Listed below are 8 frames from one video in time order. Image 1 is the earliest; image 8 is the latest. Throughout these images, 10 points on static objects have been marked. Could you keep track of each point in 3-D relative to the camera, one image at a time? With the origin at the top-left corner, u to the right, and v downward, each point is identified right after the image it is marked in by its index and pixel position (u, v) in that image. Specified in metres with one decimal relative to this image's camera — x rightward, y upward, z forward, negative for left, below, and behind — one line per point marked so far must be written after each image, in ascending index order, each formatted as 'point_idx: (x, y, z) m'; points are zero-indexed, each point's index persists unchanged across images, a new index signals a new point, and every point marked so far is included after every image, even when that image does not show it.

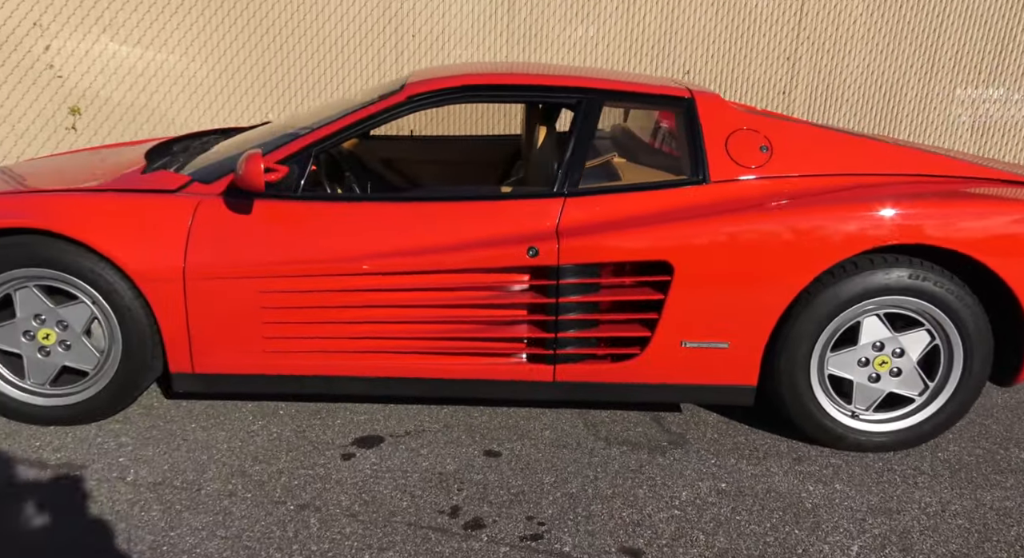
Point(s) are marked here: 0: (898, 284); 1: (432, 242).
0: (+1.5, 0.0, +3.1) m
1: (-0.3, +0.1, +3.0) m
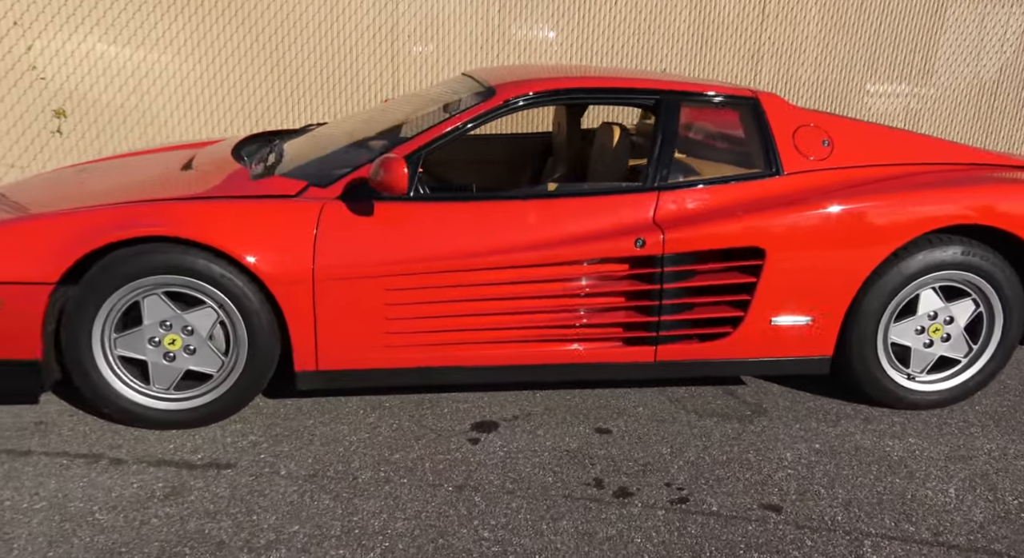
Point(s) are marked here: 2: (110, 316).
0: (+1.9, +0.1, +3.5) m
1: (+0.1, +0.2, +3.3) m
2: (-1.5, -0.1, +3.0) m
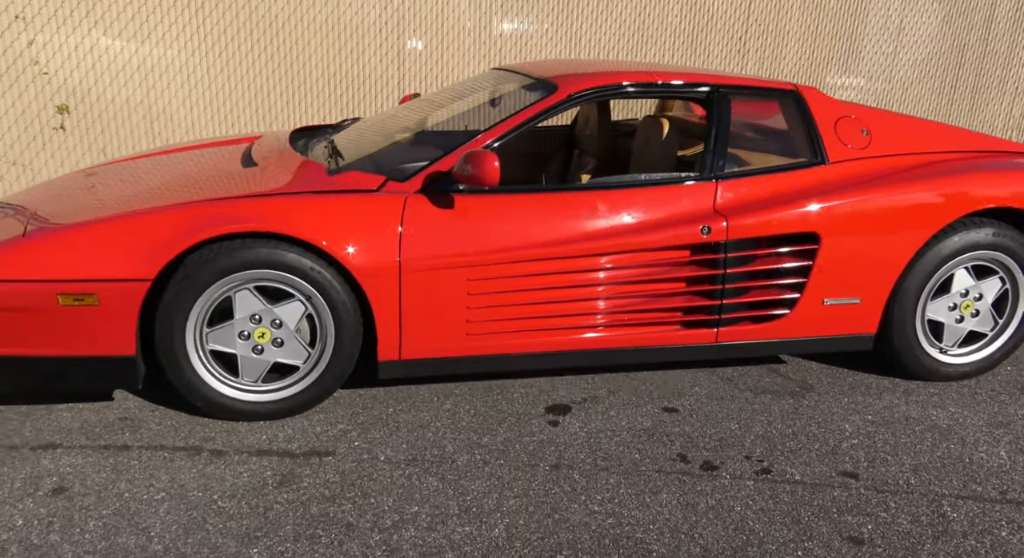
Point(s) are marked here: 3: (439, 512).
0: (+2.1, +0.2, +3.8) m
1: (+0.4, +0.2, +3.4) m
2: (-1.1, -0.1, +3.1) m
3: (-0.2, -0.7, +2.7) m
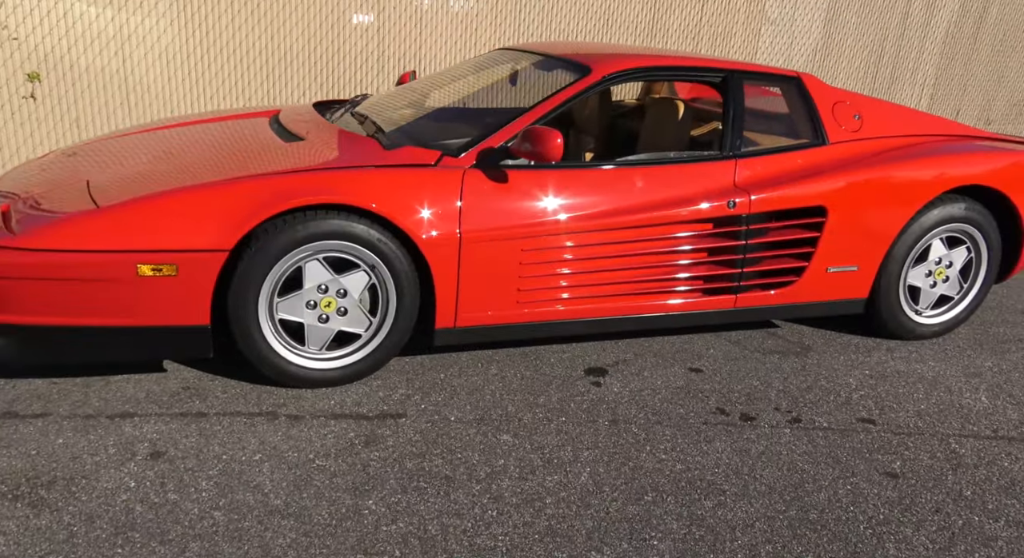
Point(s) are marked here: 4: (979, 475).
0: (+2.3, +0.3, +4.3) m
1: (+0.6, +0.3, +3.7) m
2: (-0.9, 0.0, +3.2) m
3: (0.0, -0.6, +2.9) m
4: (+1.7, -0.7, +3.1) m
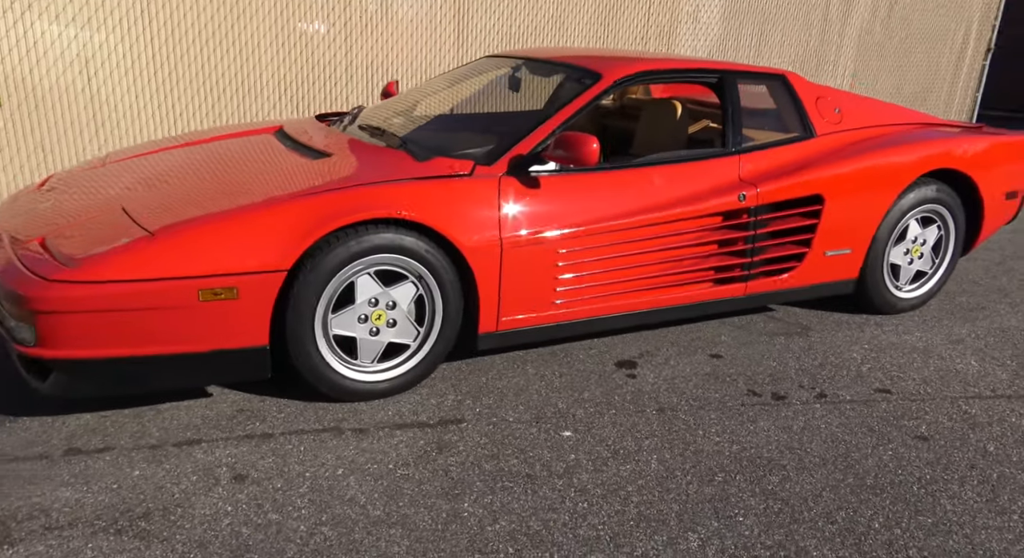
0: (+2.3, +0.5, +4.6) m
1: (+0.7, +0.4, +3.9) m
2: (-0.7, -0.1, +3.2) m
3: (+0.3, -0.6, +3.1) m
4: (+2.0, -0.6, +3.4) m
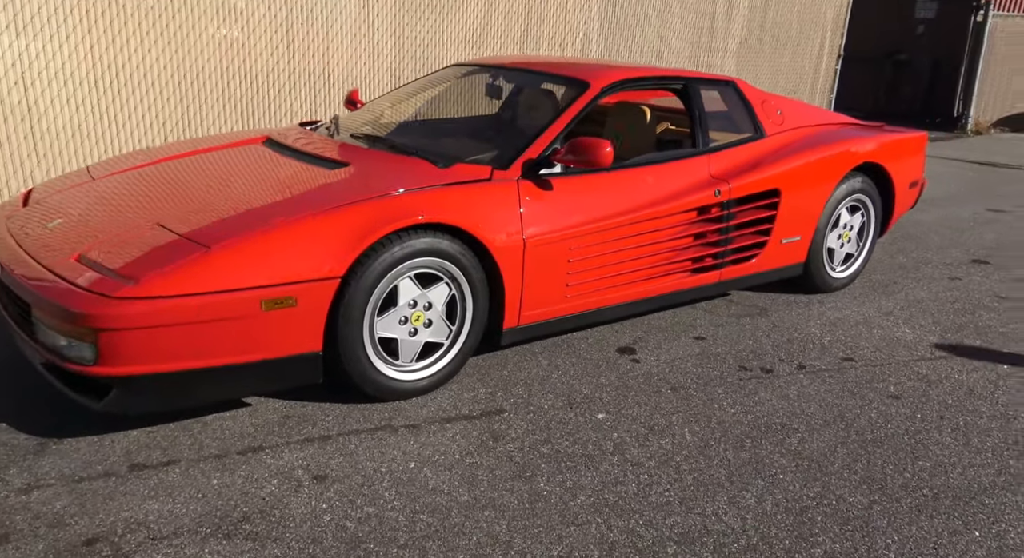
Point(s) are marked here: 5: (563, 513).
0: (+2.2, +0.6, +5.2) m
1: (+0.7, +0.4, +4.2) m
2: (-0.5, -0.1, +3.4) m
3: (+0.5, -0.6, +3.4) m
4: (+2.1, -0.5, +4.0) m
5: (+0.2, -0.8, +2.8) m
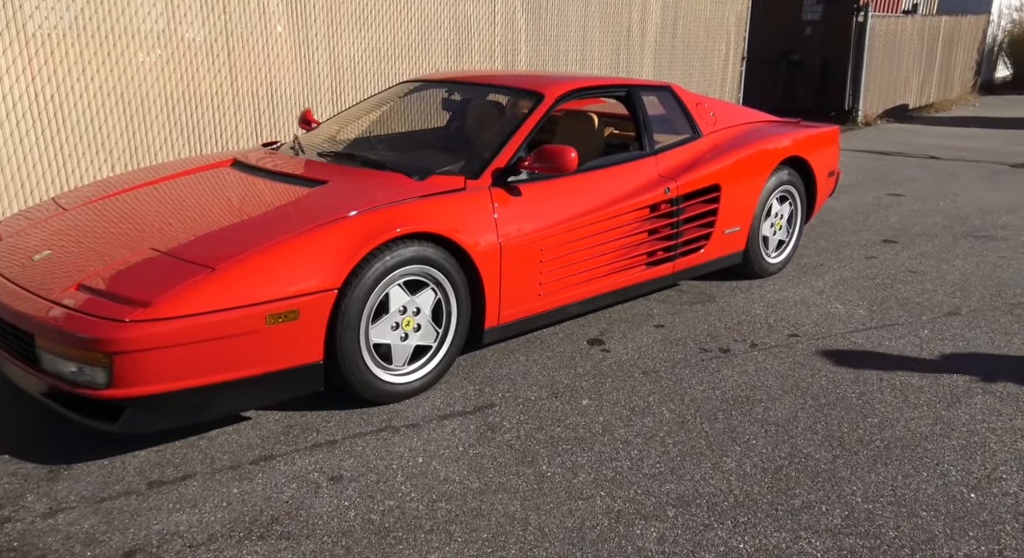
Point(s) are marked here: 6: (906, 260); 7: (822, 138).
0: (+1.9, +0.7, +5.7) m
1: (+0.5, +0.4, +4.5) m
2: (-0.6, -0.1, +3.5) m
3: (+0.5, -0.6, +3.7) m
4: (+2.0, -0.4, +4.4) m
5: (+0.2, -0.8, +3.1) m
6: (+3.1, +0.1, +6.6) m
7: (+2.2, +1.0, +6.1) m
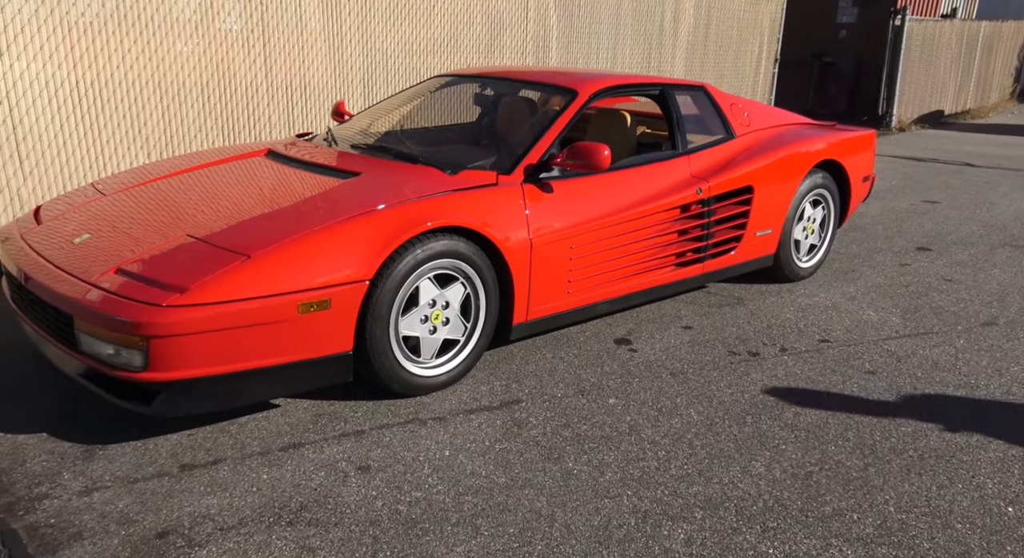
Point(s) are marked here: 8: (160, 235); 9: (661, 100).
0: (+2.1, +0.7, +5.6) m
1: (+0.7, +0.4, +4.5) m
2: (-0.5, -0.1, +3.6) m
3: (+0.6, -0.6, +3.7) m
4: (+2.1, -0.4, +4.4) m
5: (+0.3, -0.8, +3.1) m
6: (+3.3, +0.1, +6.5) m
7: (+2.5, +1.0, +6.0) m
8: (-1.5, +0.2, +3.5) m
9: (+0.9, +1.1, +5.0) m
